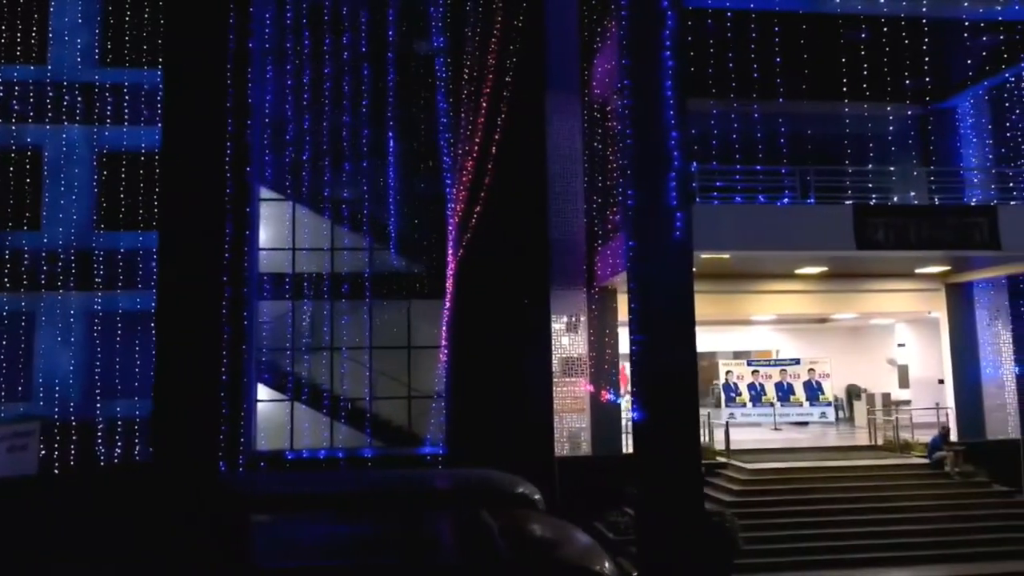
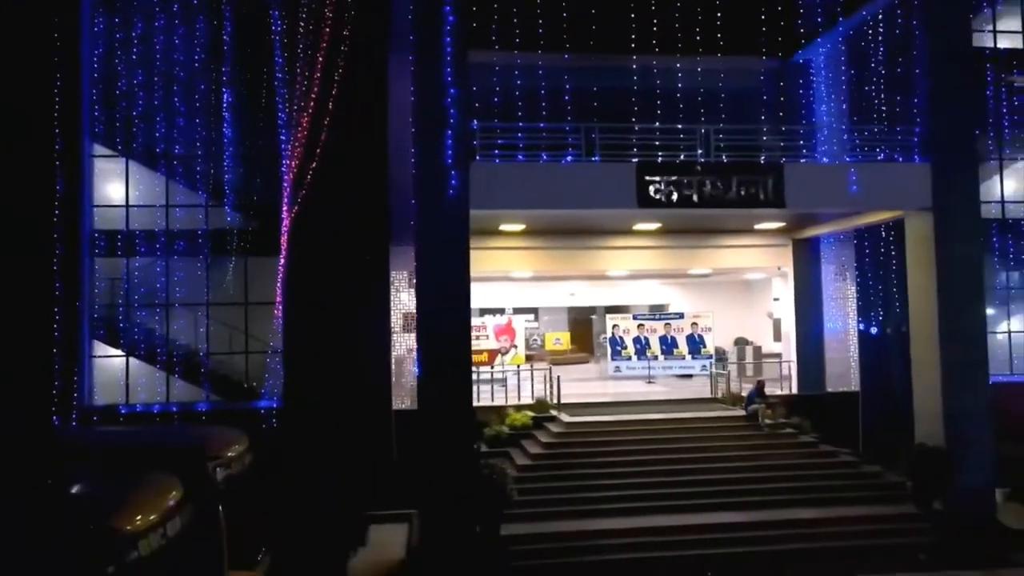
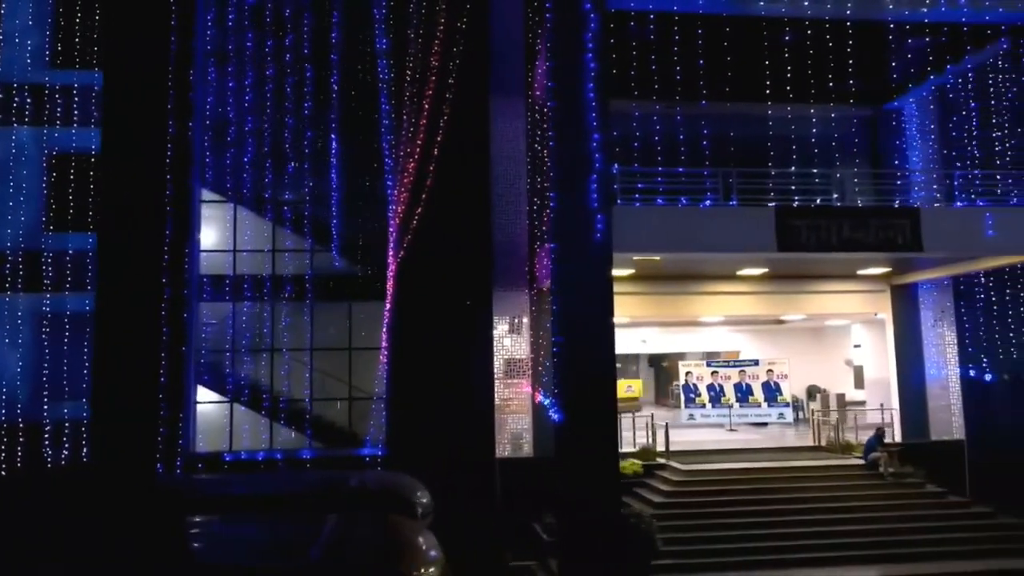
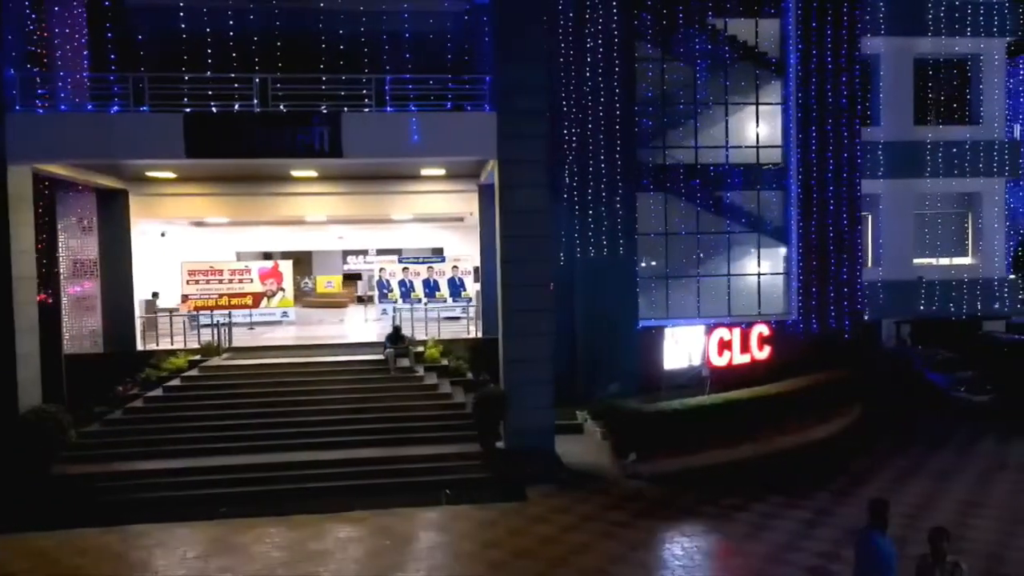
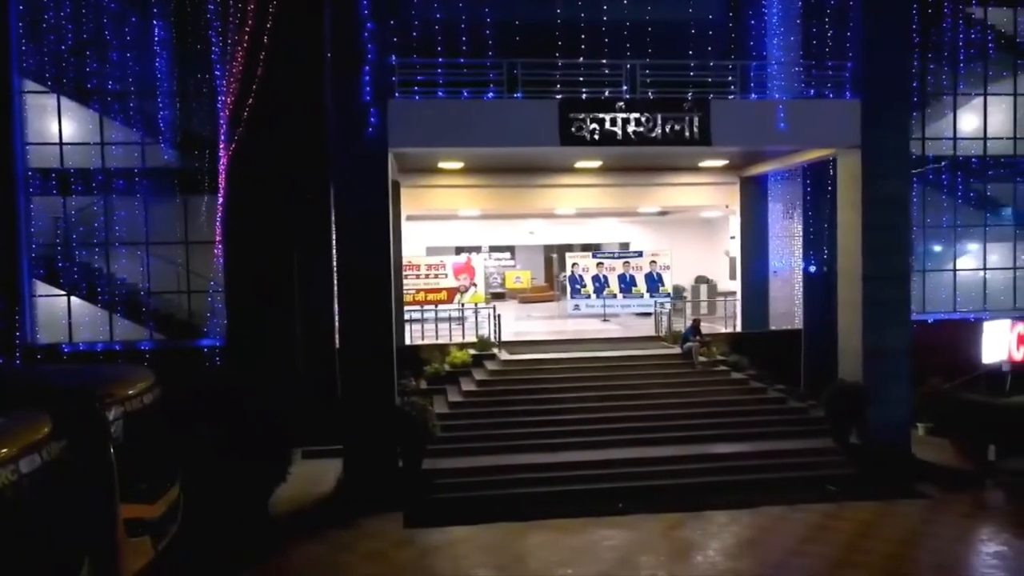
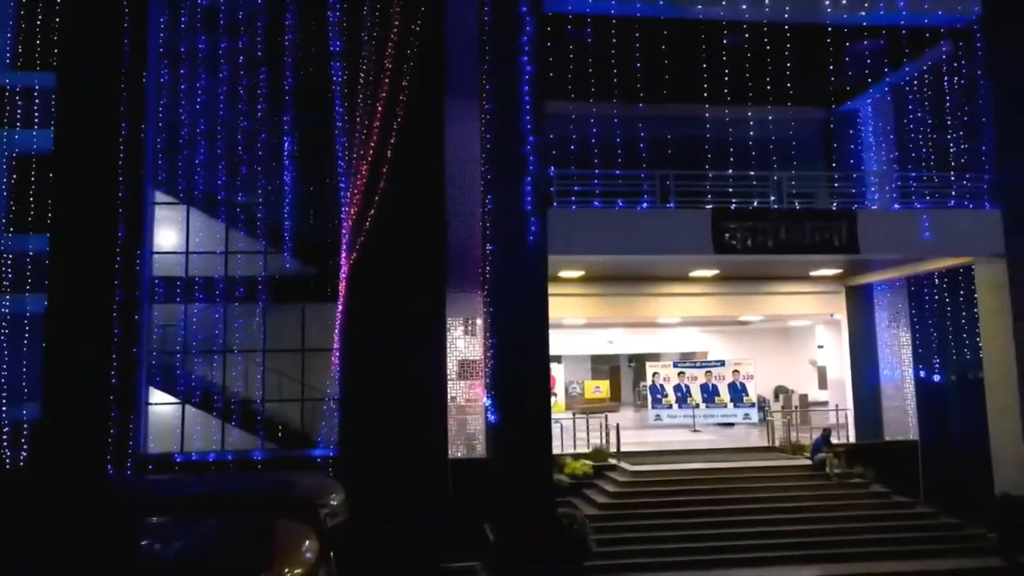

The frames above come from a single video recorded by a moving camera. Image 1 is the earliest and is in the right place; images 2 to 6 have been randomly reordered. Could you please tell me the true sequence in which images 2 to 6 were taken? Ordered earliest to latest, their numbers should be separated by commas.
3, 6, 2, 5, 4
